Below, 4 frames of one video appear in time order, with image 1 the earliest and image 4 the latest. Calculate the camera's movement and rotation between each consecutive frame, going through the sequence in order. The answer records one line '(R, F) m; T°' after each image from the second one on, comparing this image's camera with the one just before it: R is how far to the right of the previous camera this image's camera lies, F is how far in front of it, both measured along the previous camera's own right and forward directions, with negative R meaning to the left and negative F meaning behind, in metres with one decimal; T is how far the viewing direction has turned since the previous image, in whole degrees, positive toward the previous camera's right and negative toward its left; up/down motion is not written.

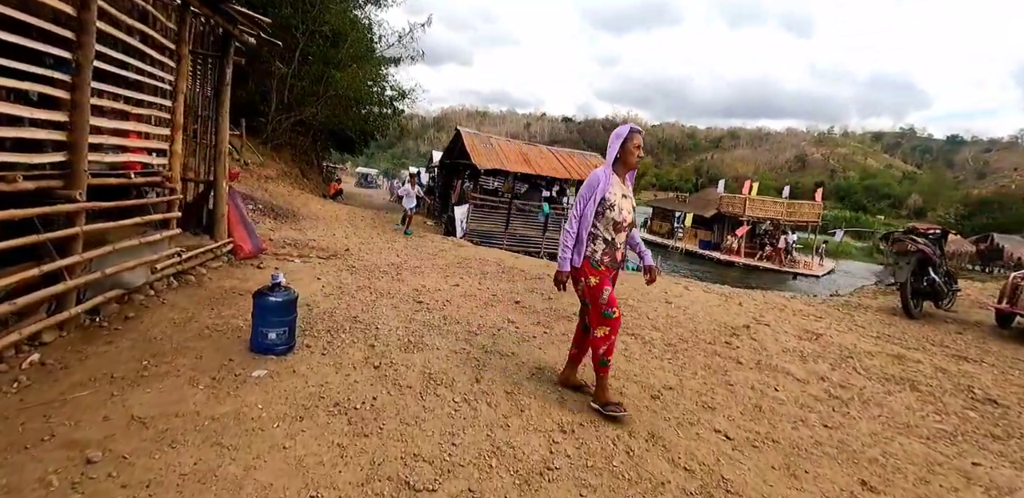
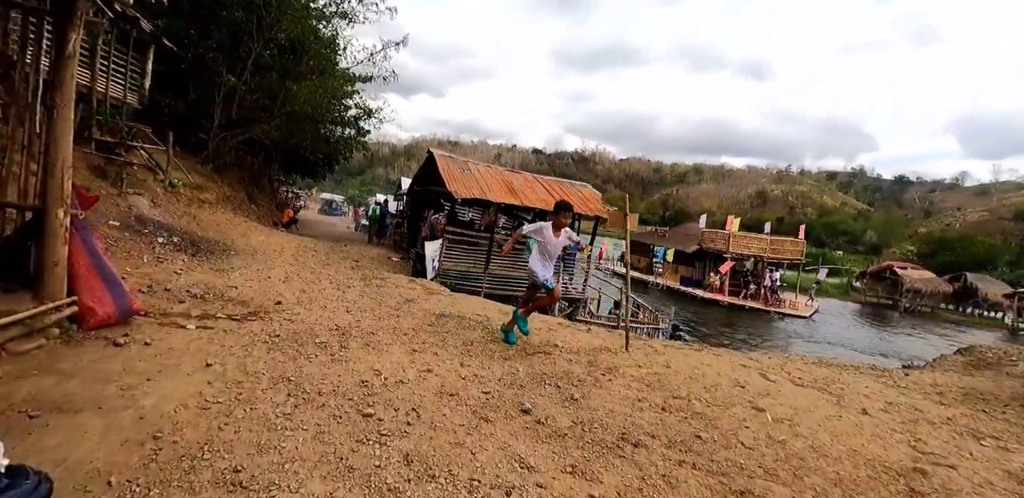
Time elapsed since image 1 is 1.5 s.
(-0.3, +2.6) m; +3°
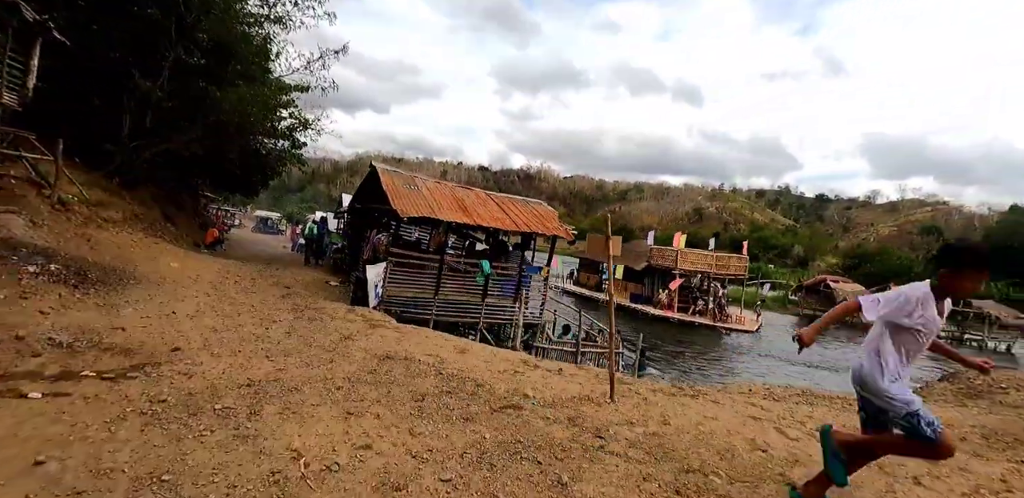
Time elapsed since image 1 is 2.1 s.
(-0.1, +1.2) m; +6°
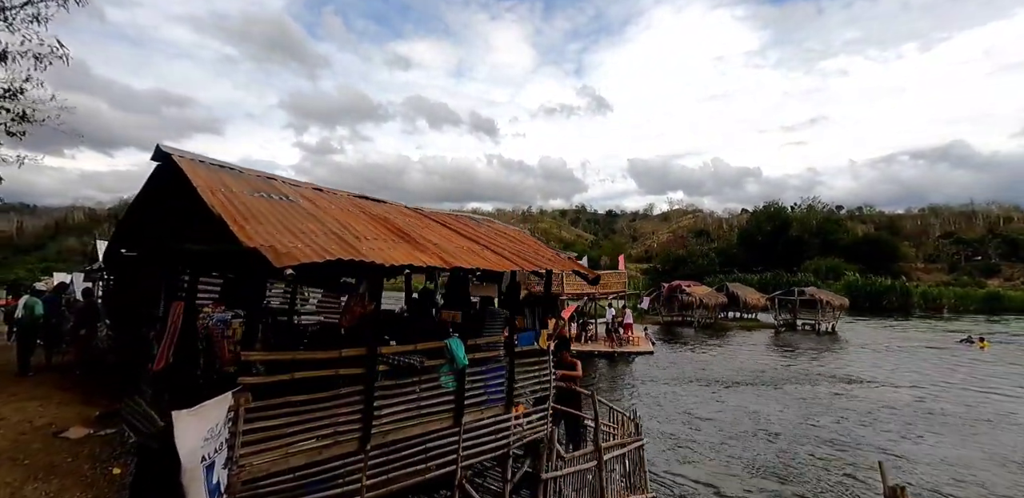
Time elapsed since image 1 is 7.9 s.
(-2.2, +7.5) m; +20°
